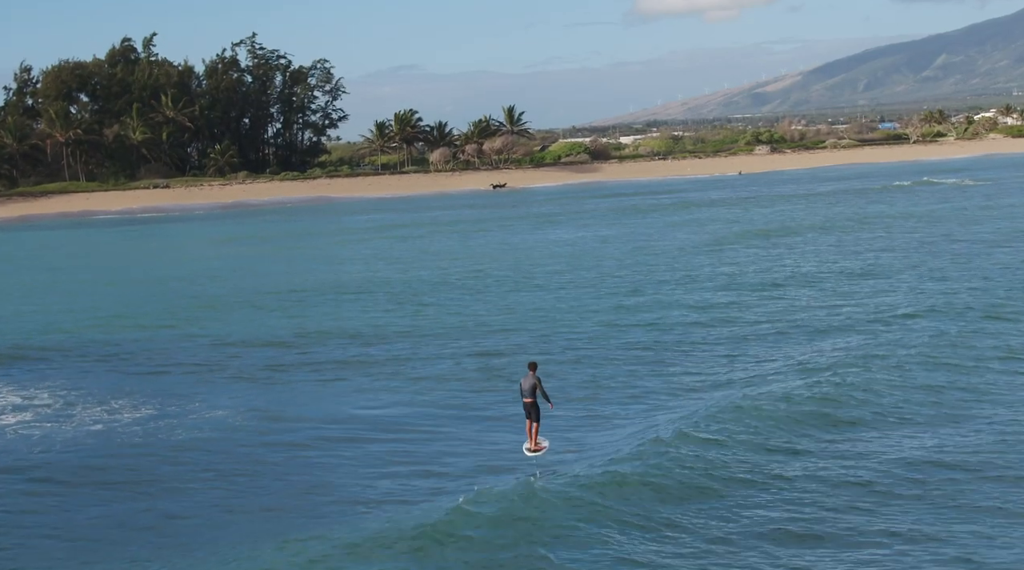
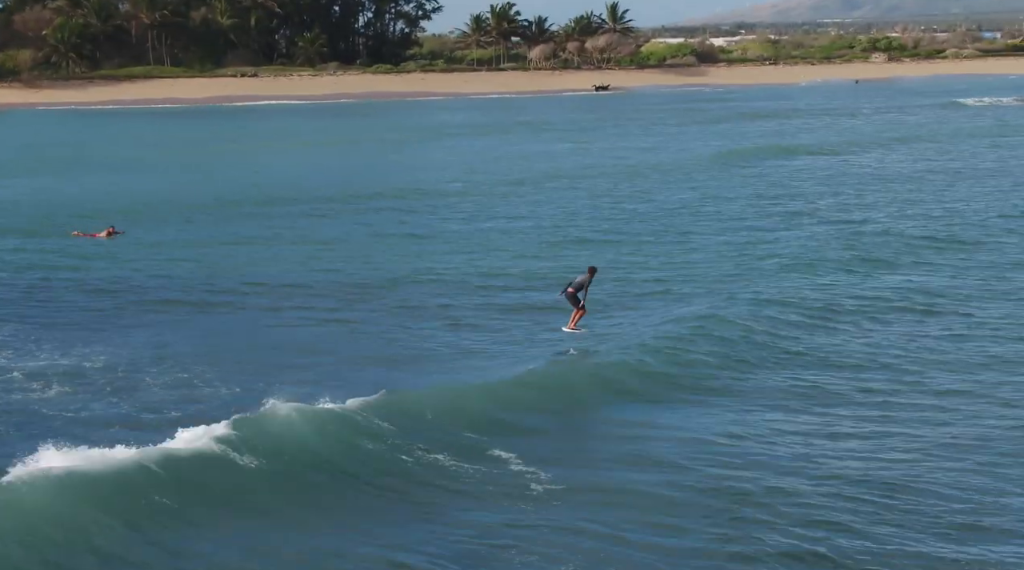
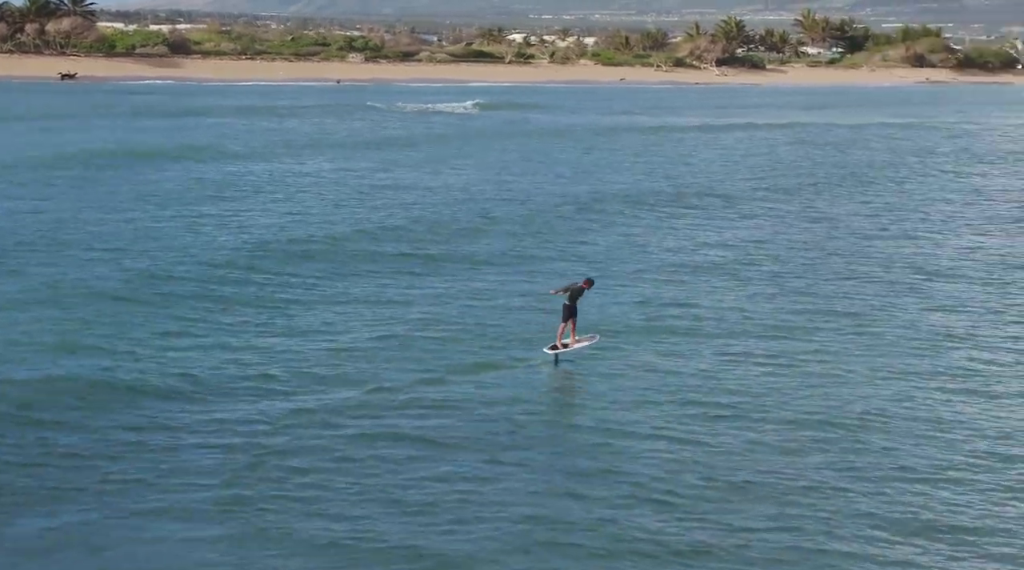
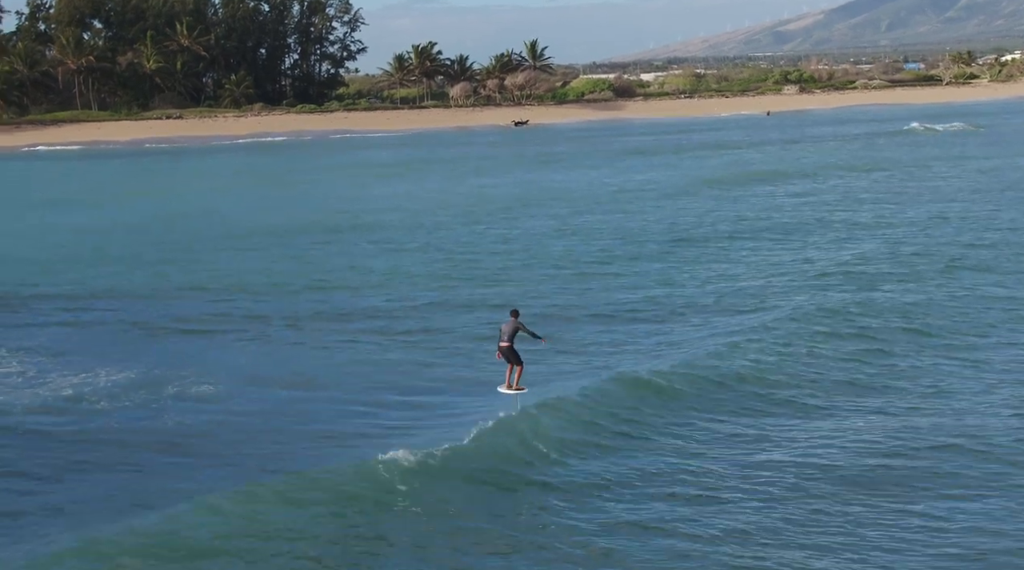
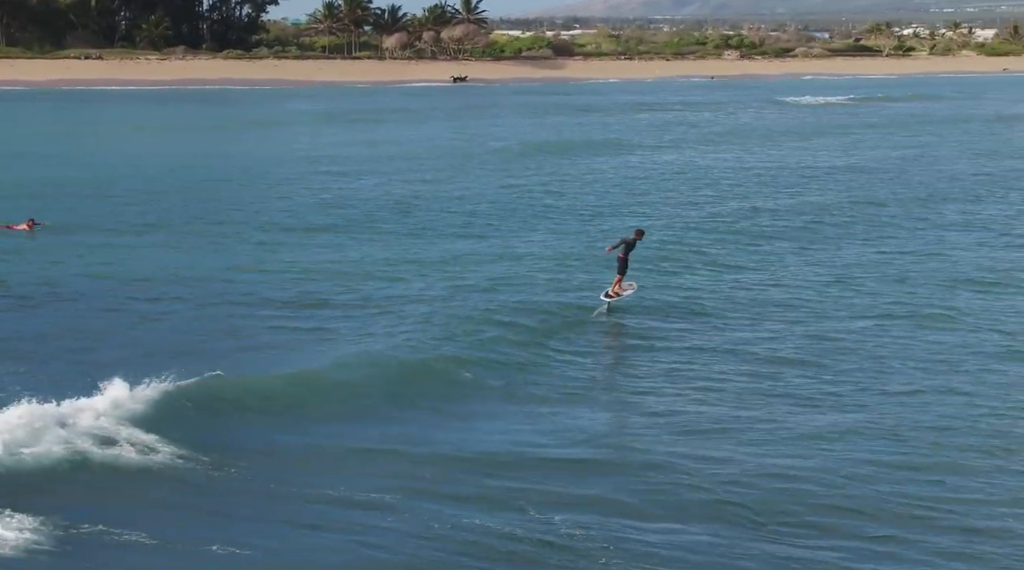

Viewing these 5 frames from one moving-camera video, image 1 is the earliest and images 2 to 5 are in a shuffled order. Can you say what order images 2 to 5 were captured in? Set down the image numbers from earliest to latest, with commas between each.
4, 2, 5, 3
